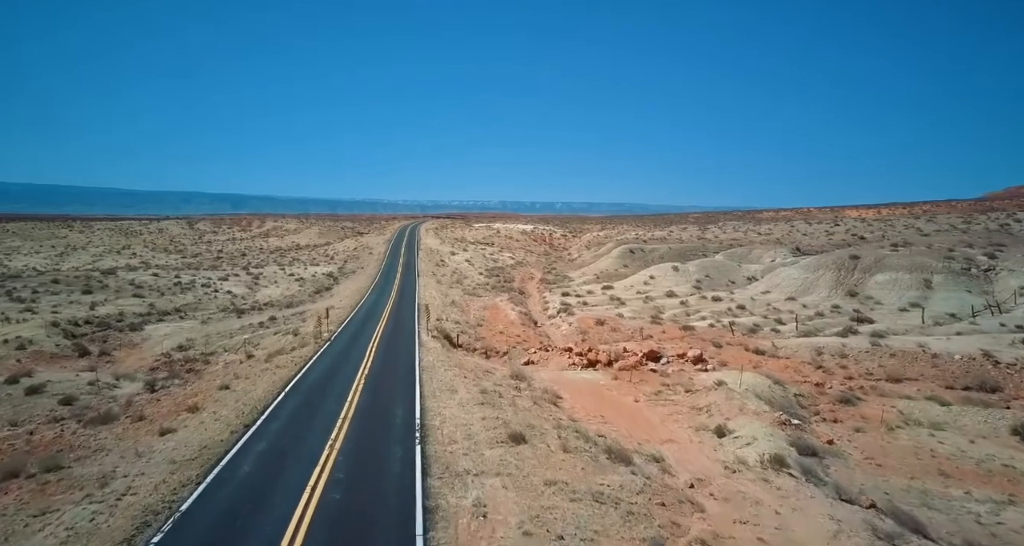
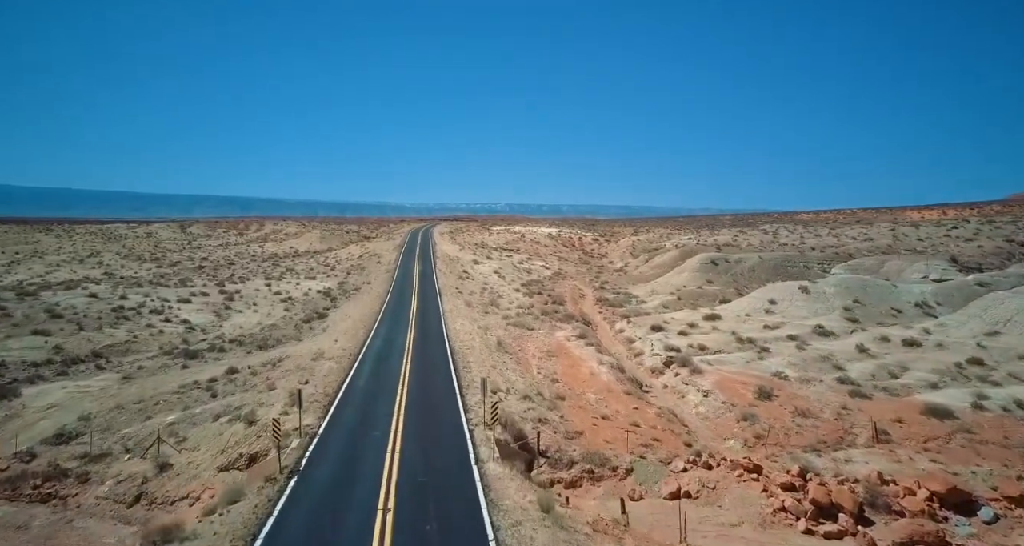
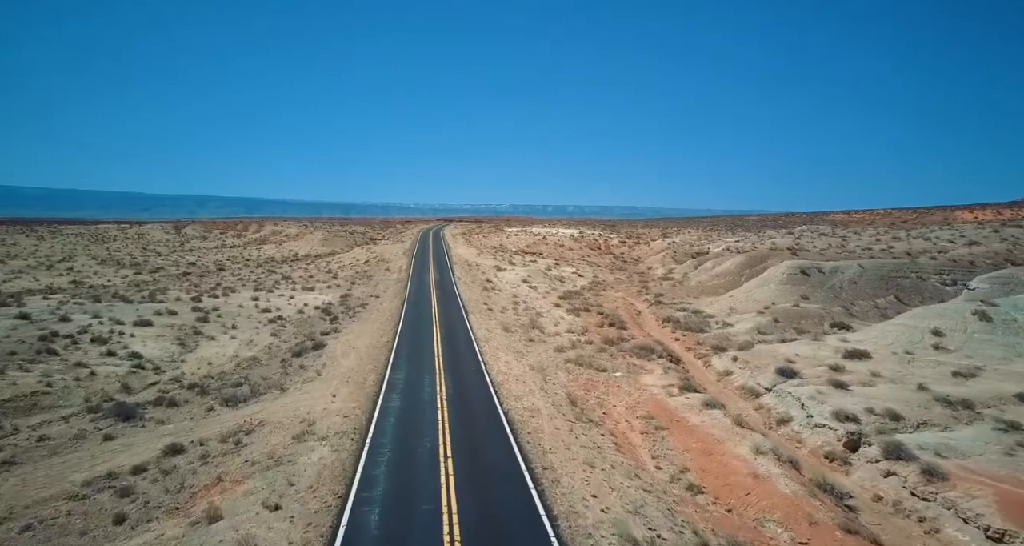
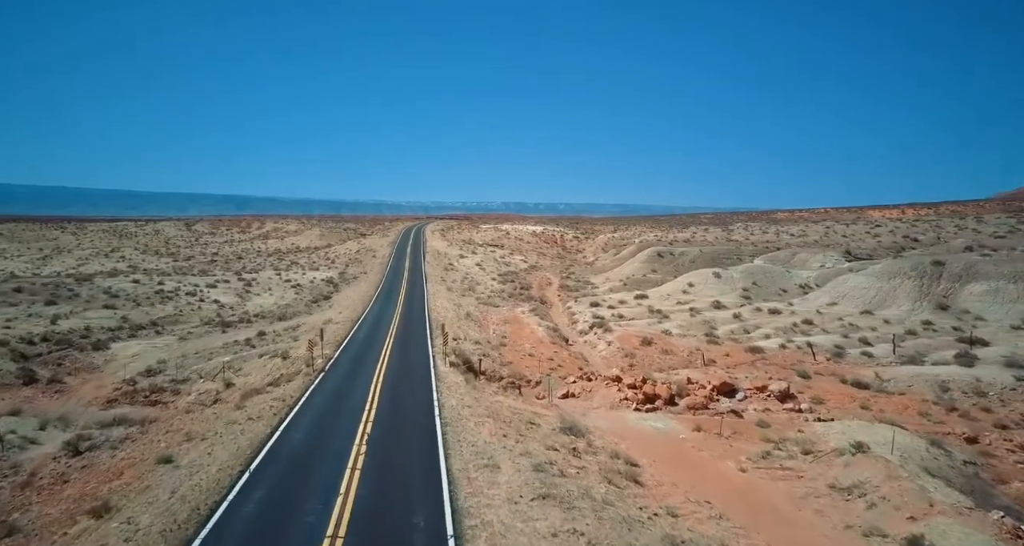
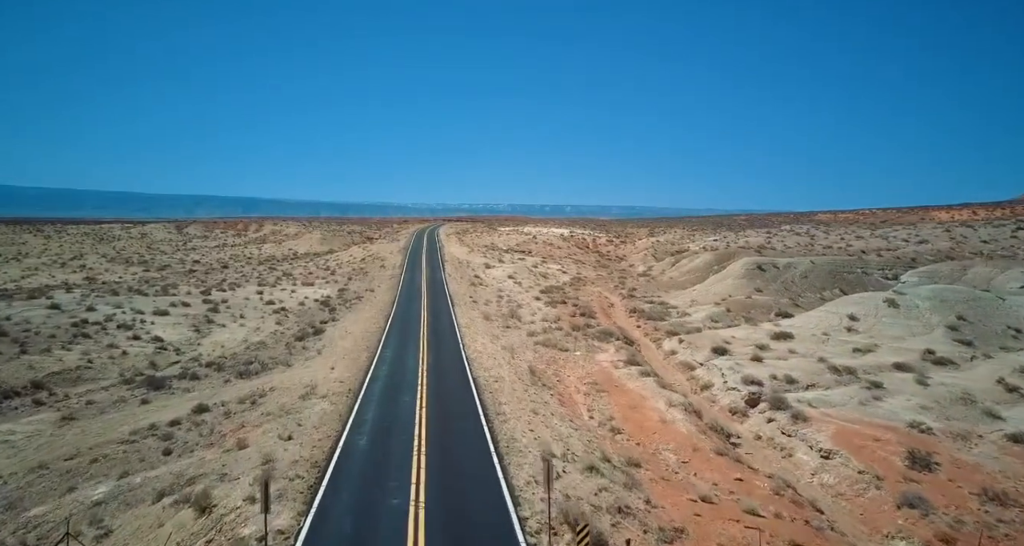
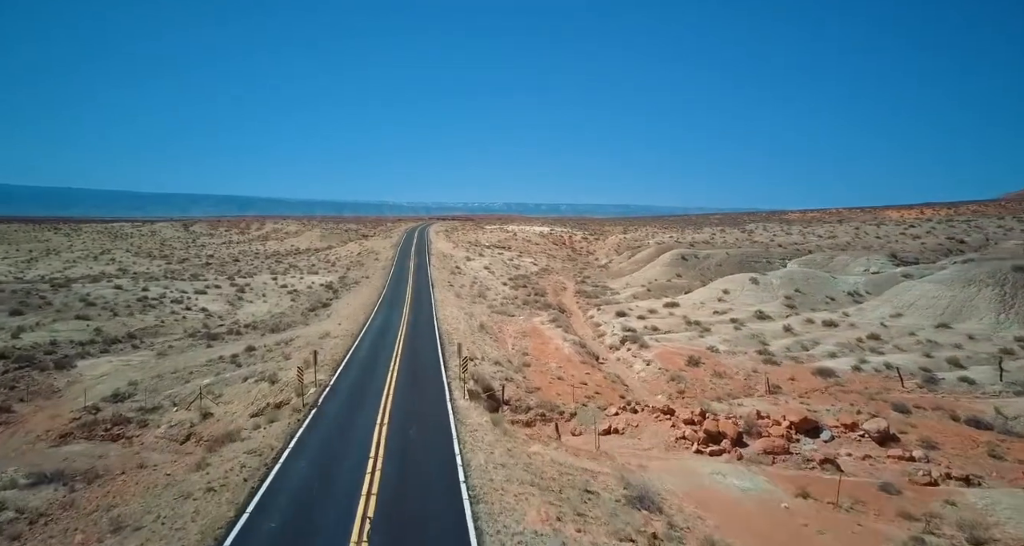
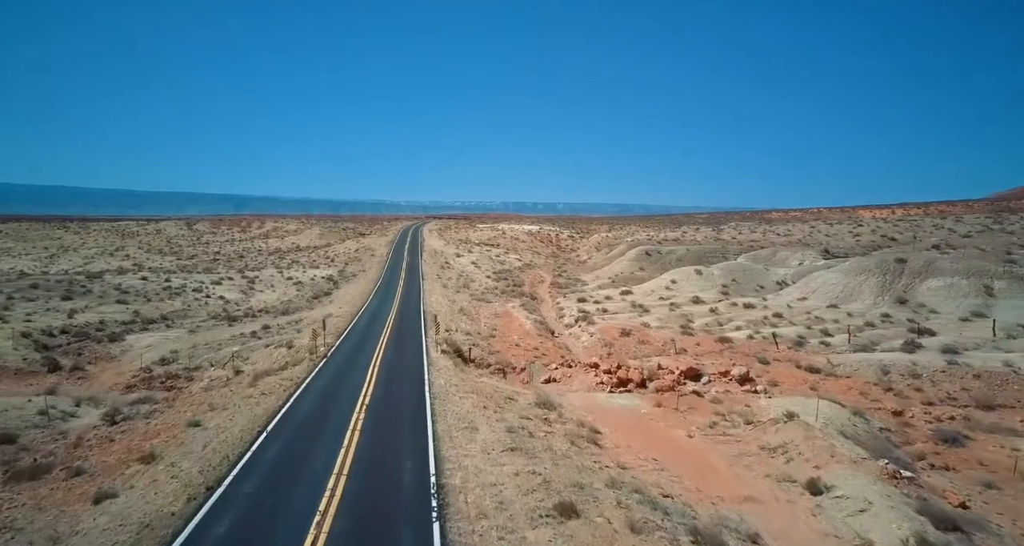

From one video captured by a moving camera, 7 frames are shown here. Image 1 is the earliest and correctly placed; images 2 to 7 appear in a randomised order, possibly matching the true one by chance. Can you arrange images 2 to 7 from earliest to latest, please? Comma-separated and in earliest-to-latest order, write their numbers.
7, 4, 6, 2, 5, 3
